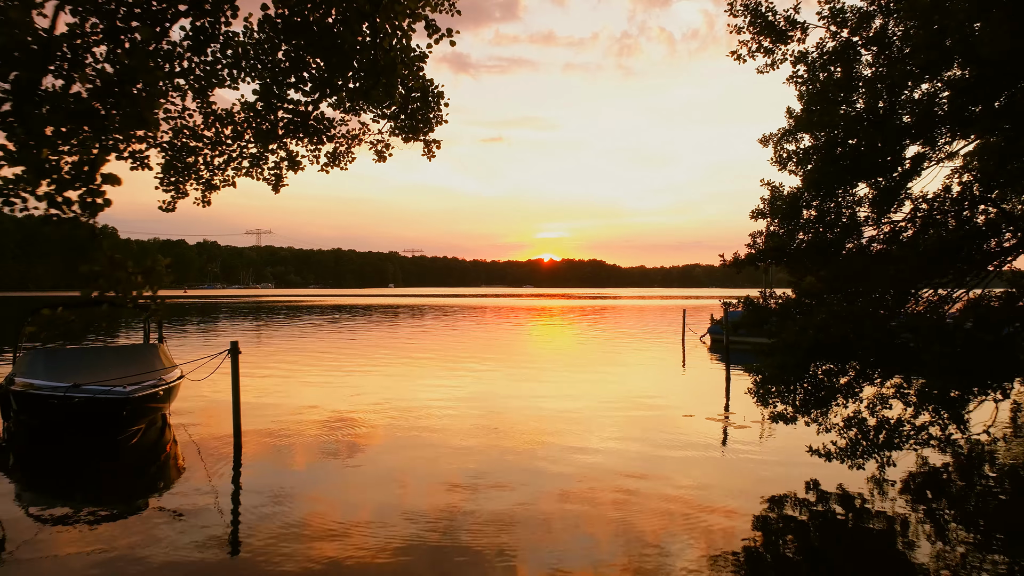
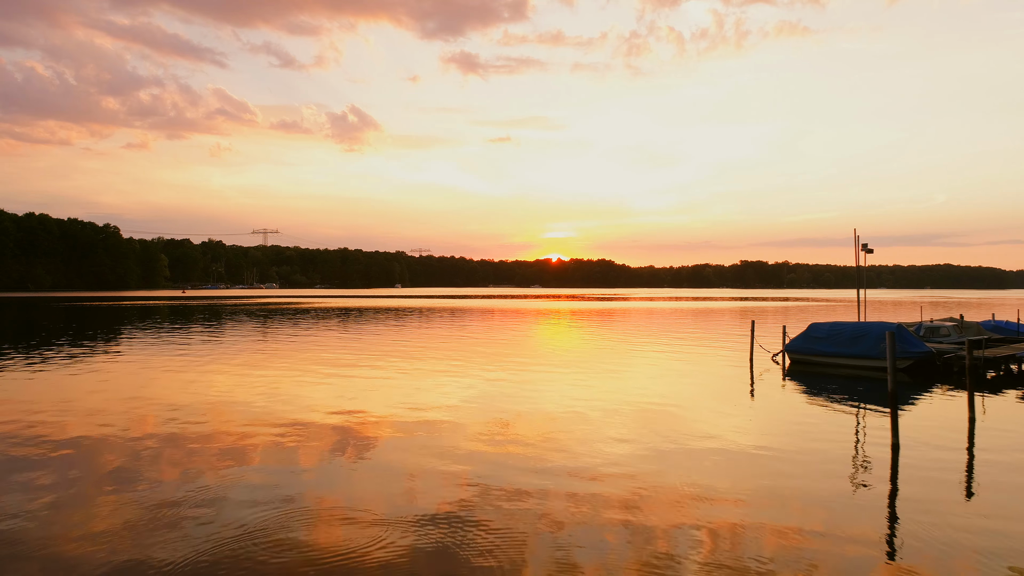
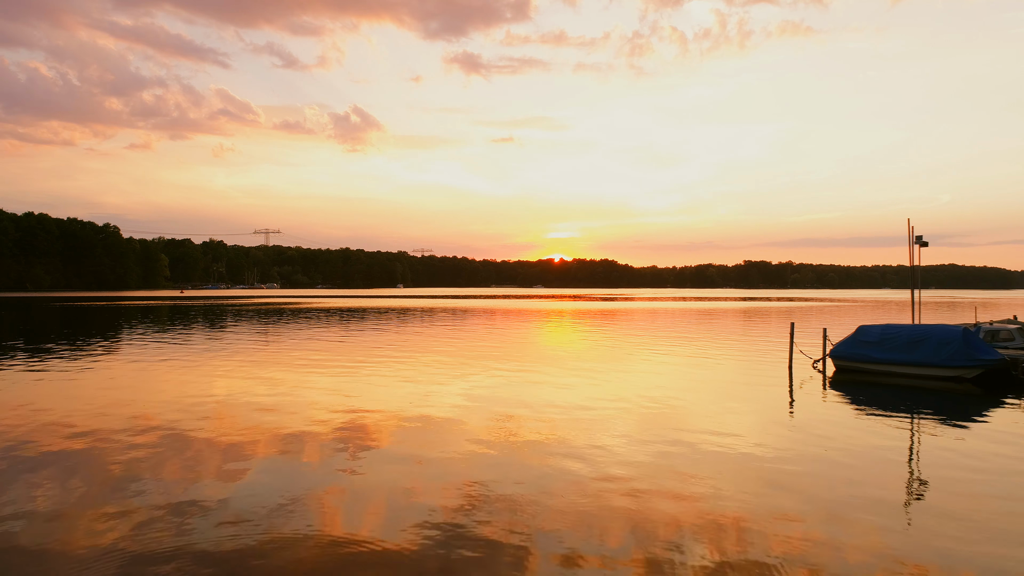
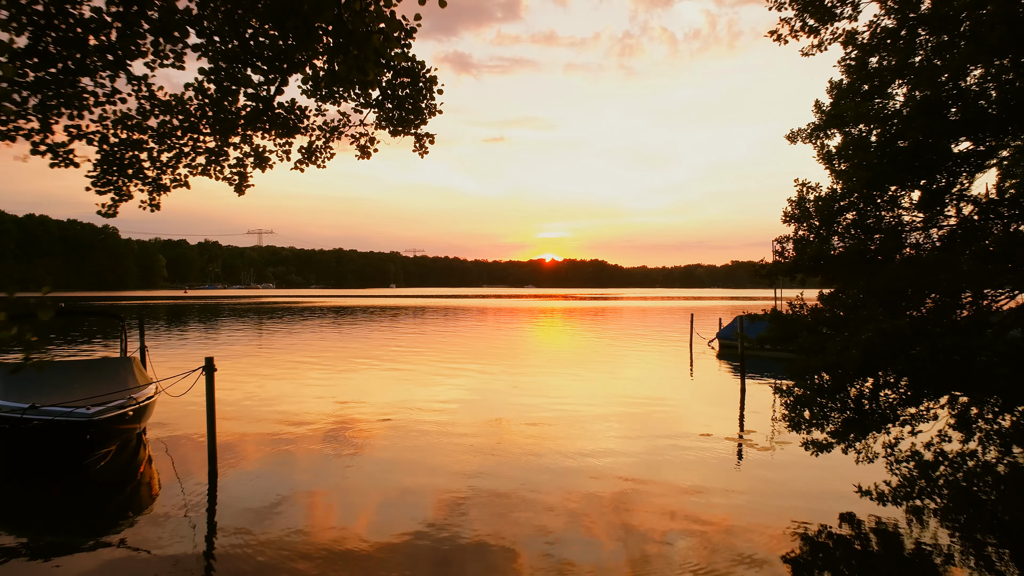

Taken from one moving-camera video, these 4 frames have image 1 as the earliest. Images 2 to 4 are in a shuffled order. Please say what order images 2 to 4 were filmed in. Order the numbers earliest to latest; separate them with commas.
4, 2, 3
